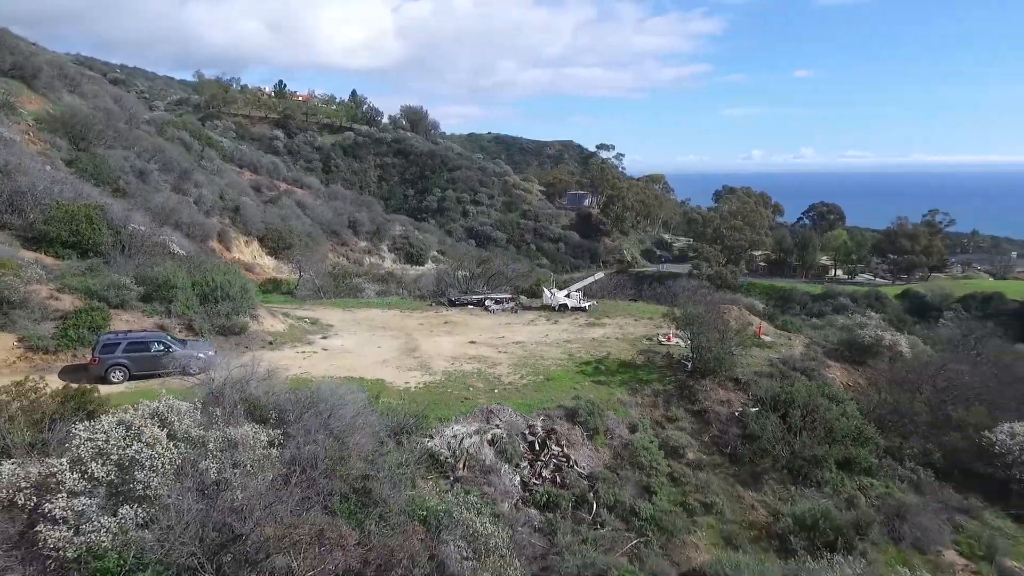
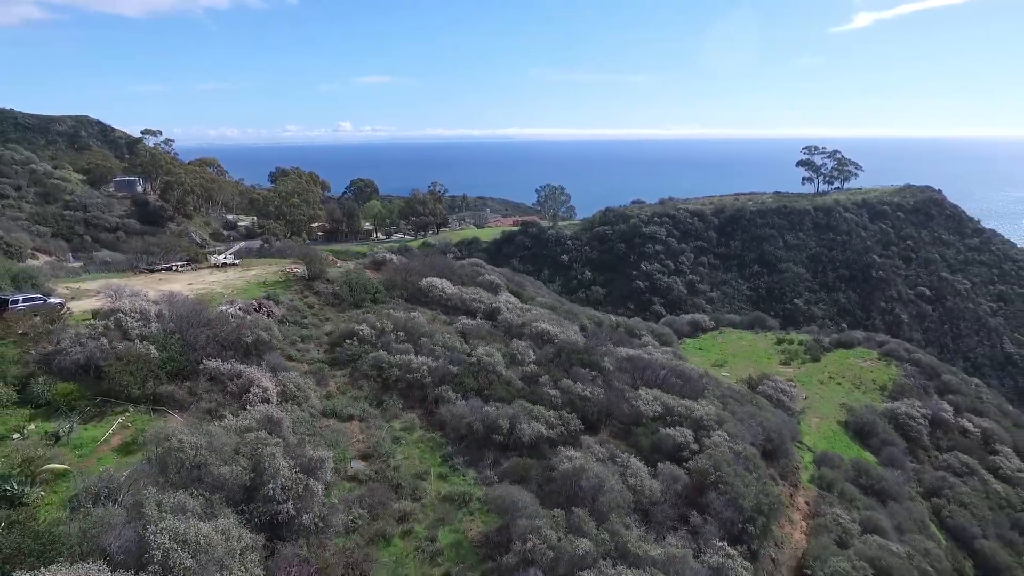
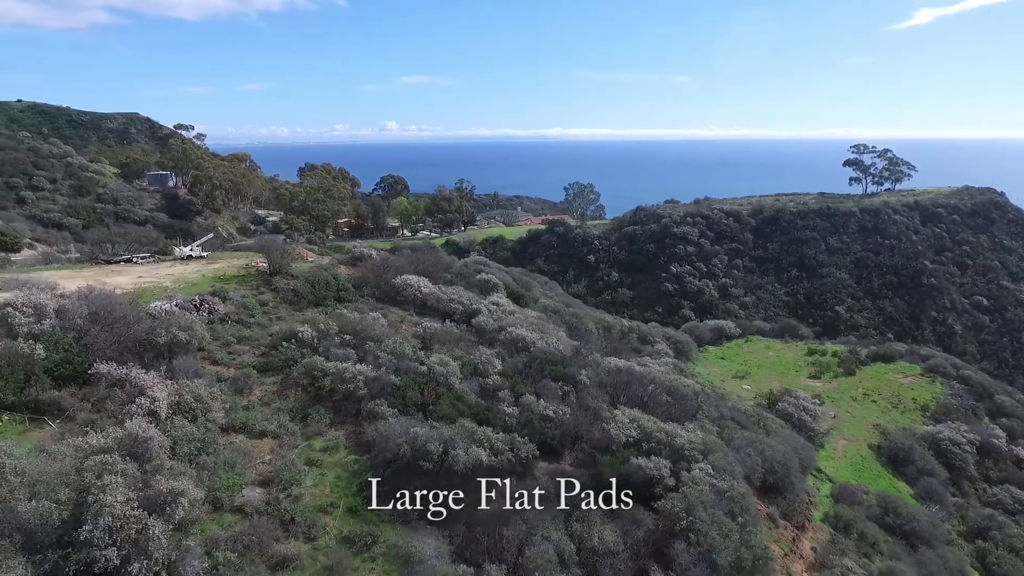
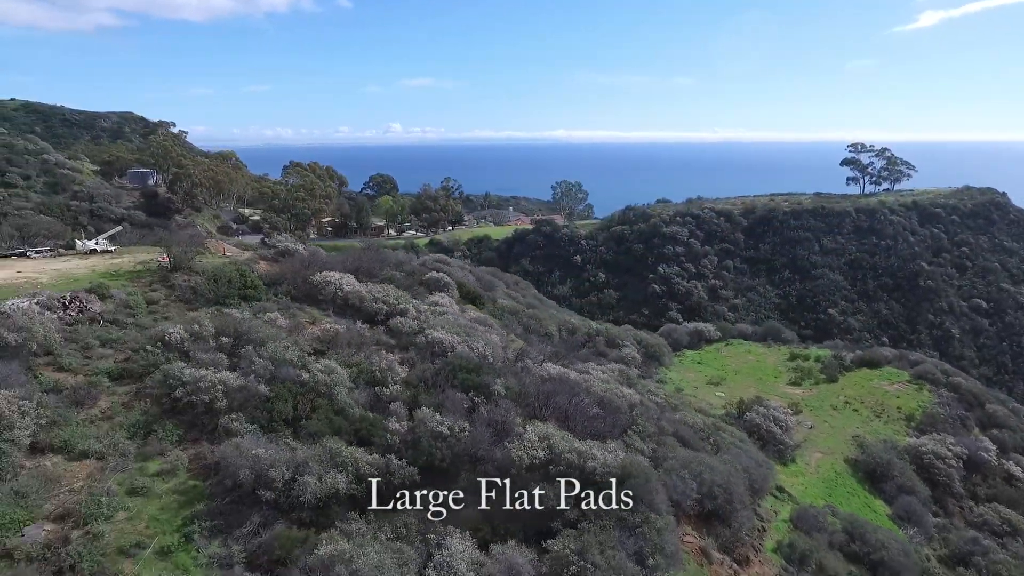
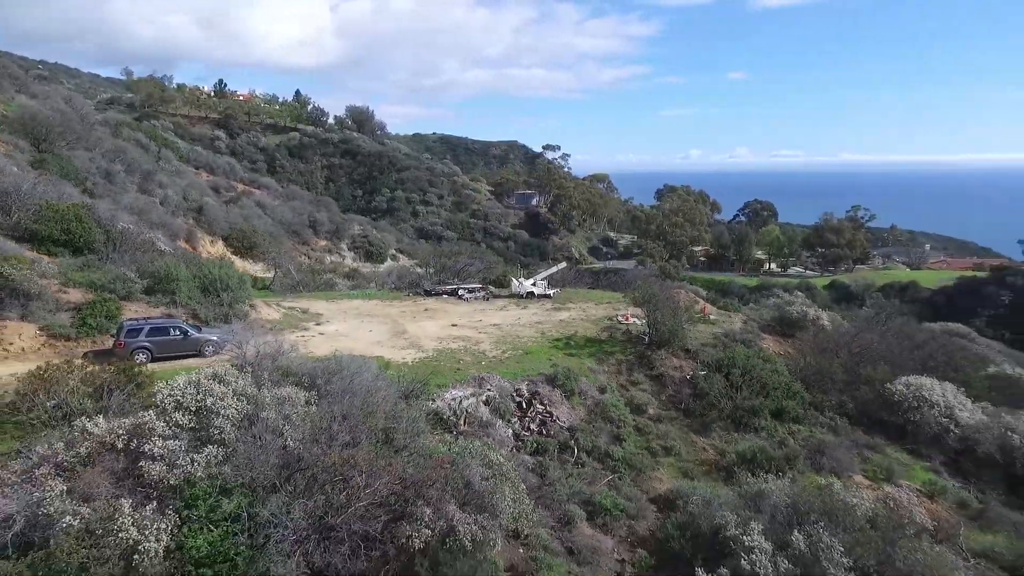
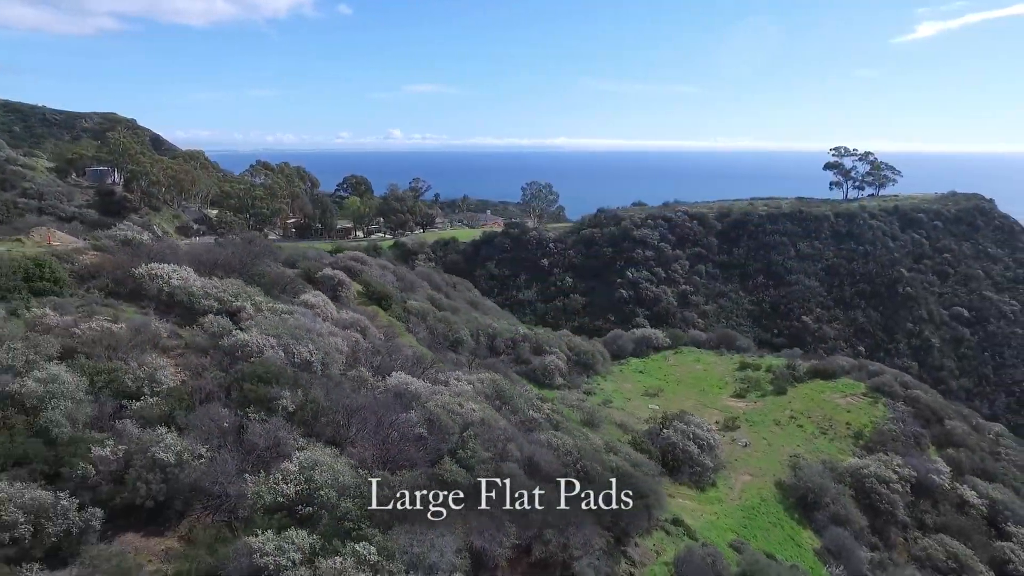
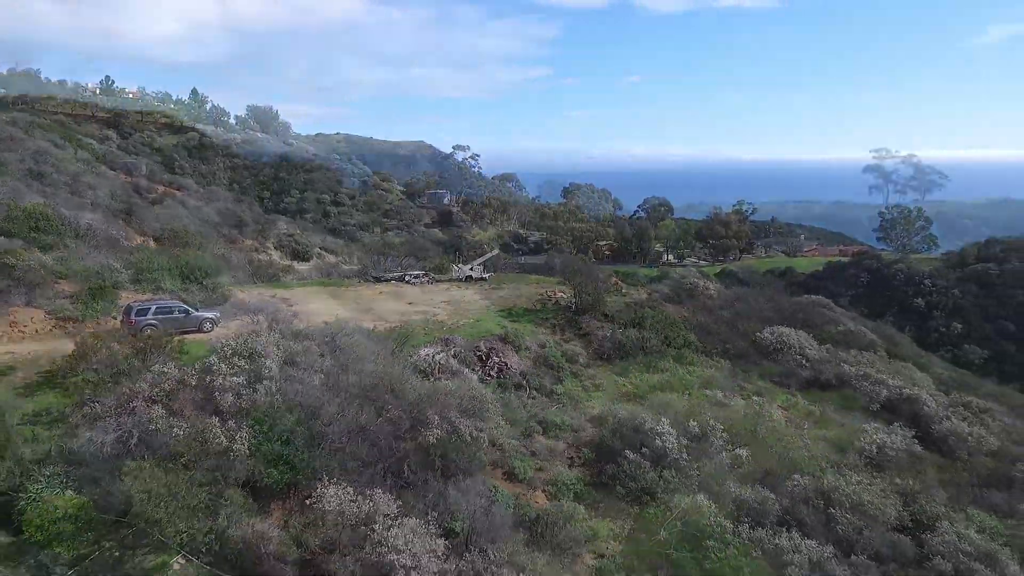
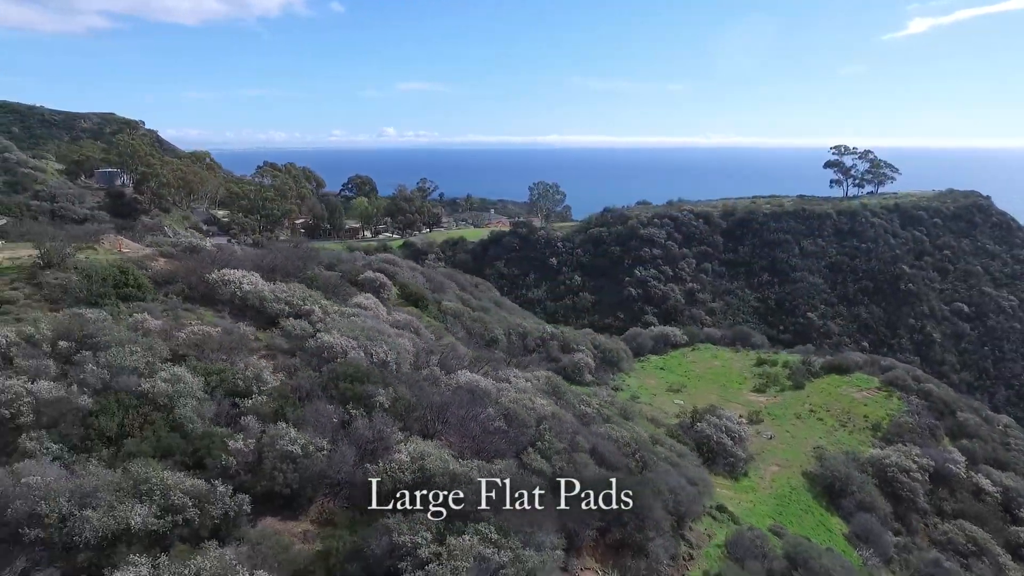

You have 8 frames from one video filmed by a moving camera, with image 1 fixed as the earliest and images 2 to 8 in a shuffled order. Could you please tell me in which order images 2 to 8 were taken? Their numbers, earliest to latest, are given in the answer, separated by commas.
5, 7, 6, 8, 4, 3, 2
